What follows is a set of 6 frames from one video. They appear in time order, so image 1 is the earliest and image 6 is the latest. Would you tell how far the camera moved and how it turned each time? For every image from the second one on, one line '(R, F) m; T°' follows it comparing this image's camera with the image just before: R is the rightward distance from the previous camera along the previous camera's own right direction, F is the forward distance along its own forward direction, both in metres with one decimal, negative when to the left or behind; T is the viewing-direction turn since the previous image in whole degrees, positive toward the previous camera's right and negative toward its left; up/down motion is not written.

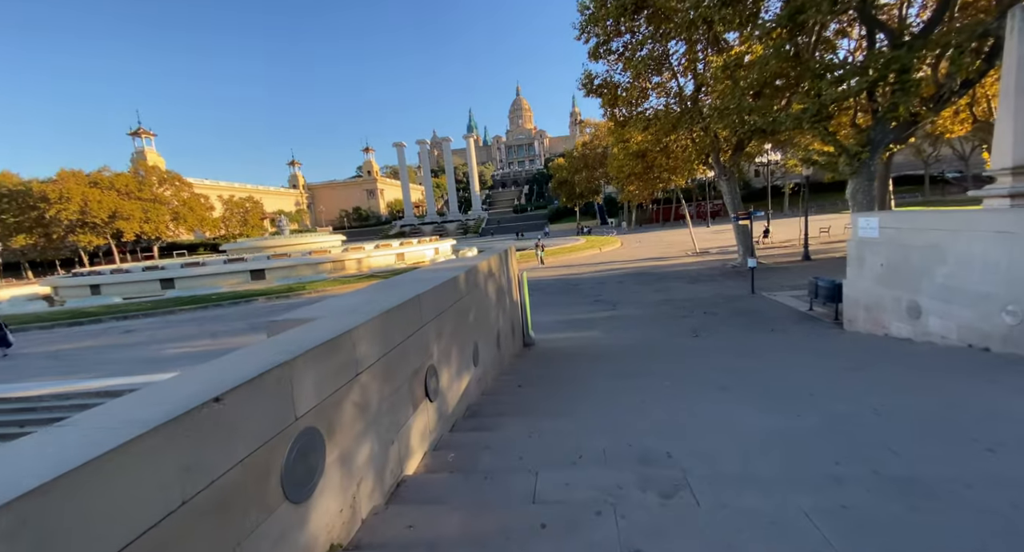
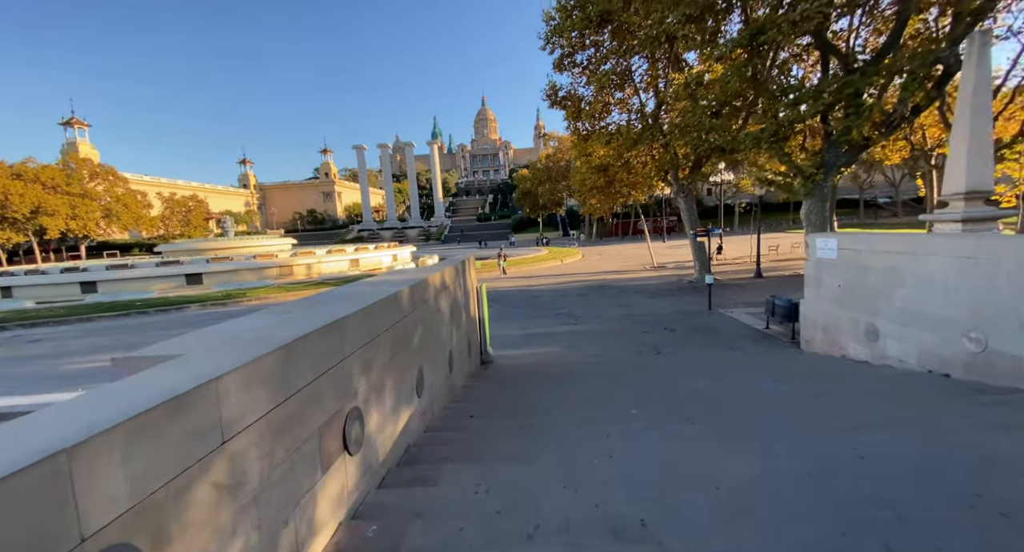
(+0.1, +0.6) m; +5°
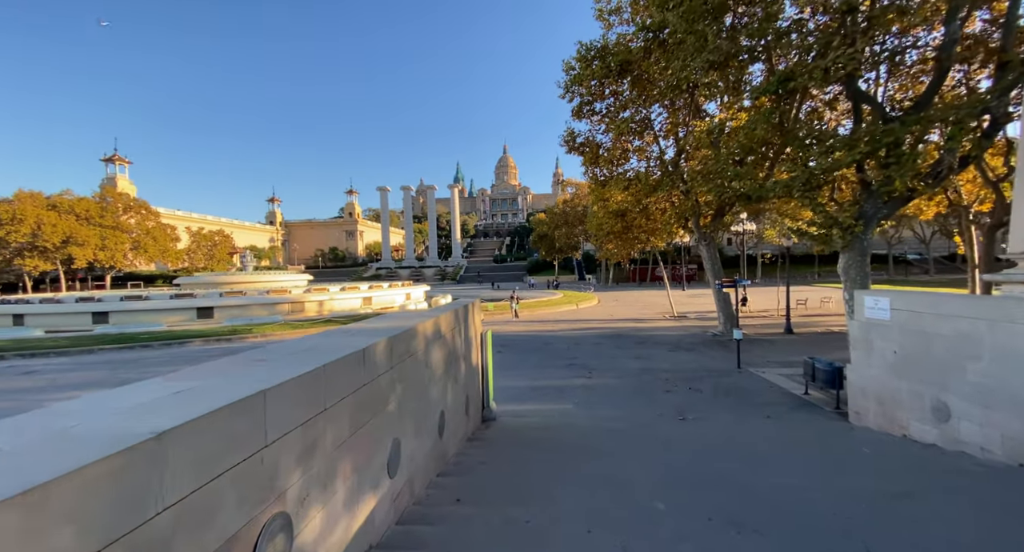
(+0.1, +0.7) m; -2°
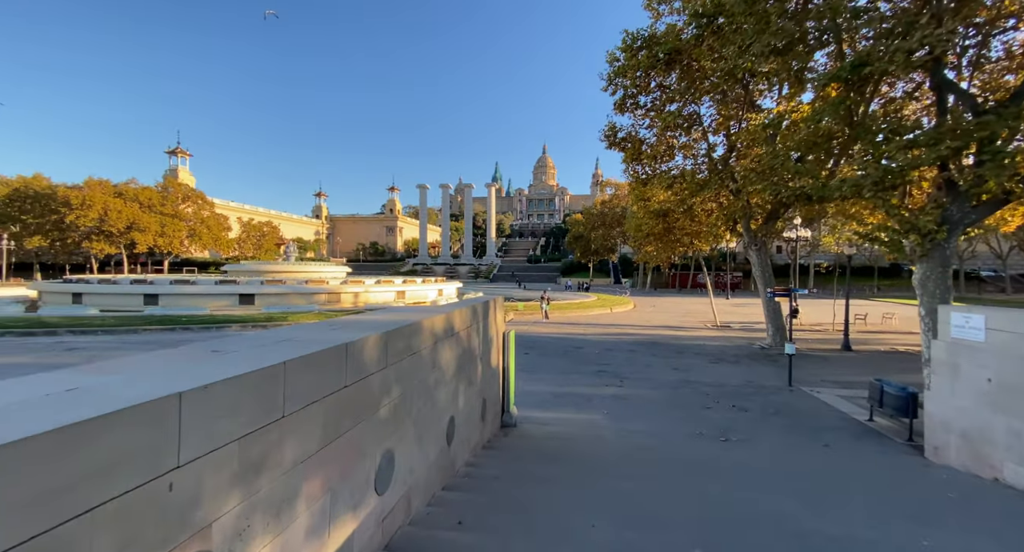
(+0.1, +0.6) m; -5°
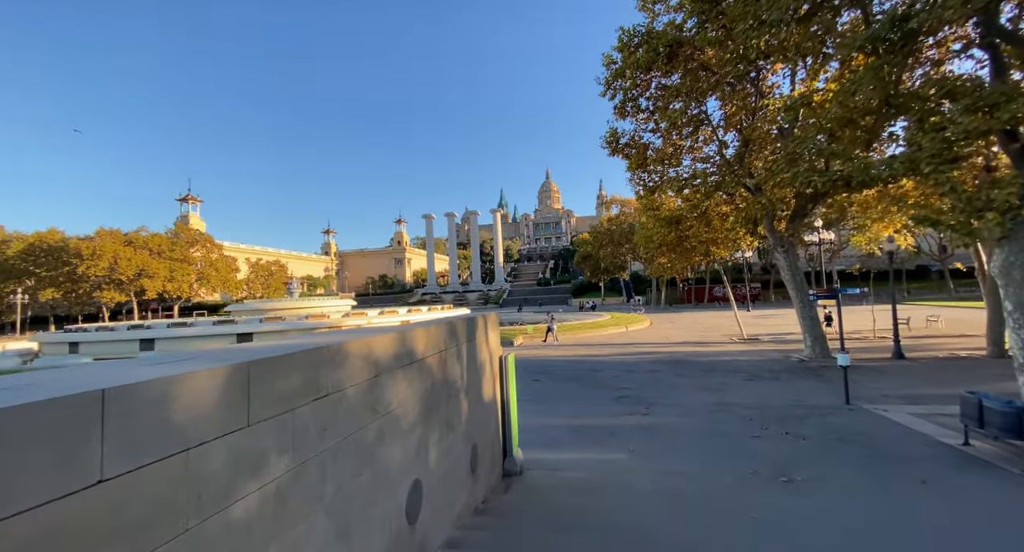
(+0.2, +1.4) m; -1°
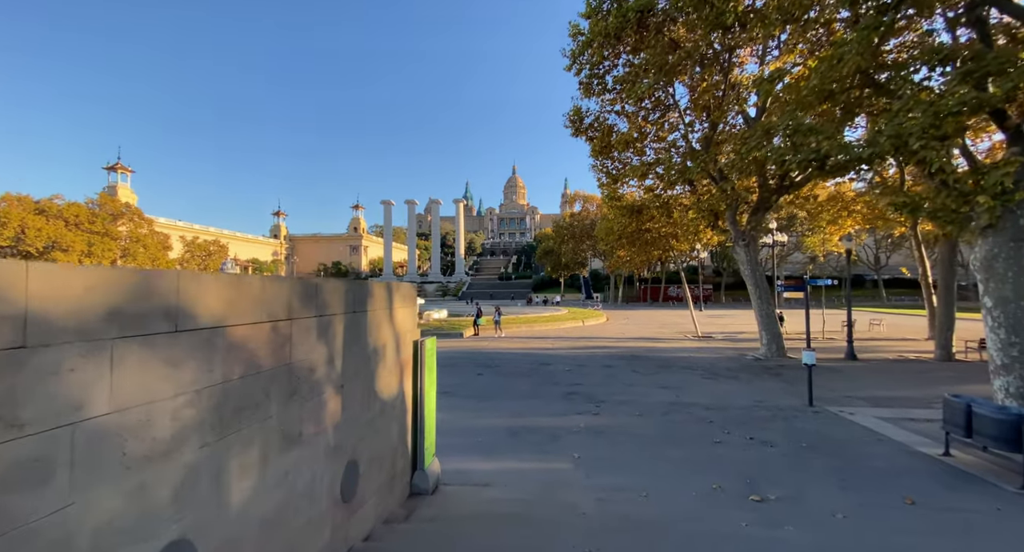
(+0.4, +1.3) m; +5°
